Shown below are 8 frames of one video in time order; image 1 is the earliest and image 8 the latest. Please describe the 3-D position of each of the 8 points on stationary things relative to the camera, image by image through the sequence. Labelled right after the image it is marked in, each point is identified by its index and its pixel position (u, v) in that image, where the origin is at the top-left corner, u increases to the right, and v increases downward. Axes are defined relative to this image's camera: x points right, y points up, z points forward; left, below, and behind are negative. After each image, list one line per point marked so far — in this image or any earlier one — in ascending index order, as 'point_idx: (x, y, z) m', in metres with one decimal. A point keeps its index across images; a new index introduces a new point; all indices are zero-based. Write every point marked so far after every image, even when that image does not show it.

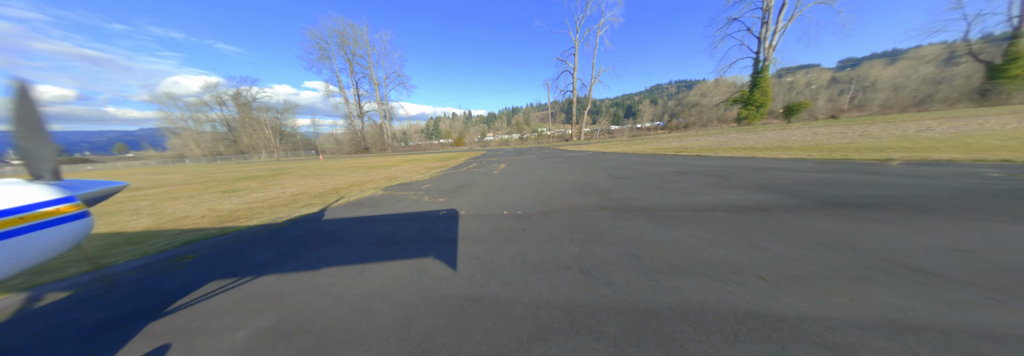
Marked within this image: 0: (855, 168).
0: (+8.1, +0.2, +5.2) m
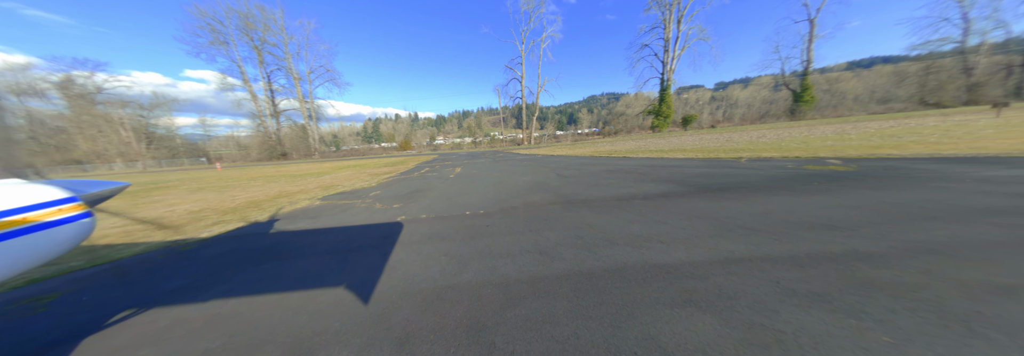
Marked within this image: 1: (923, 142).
0: (+6.9, +0.5, +7.1) m
1: (+15.0, +1.4, +8.1) m
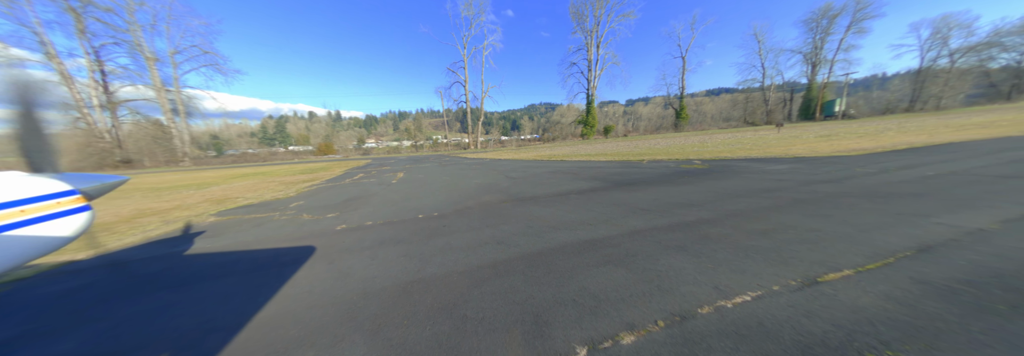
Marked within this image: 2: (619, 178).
0: (+4.9, +0.5, +9.0) m
1: (+12.6, +1.6, +12.0) m
2: (+3.2, 0.0, +6.7) m
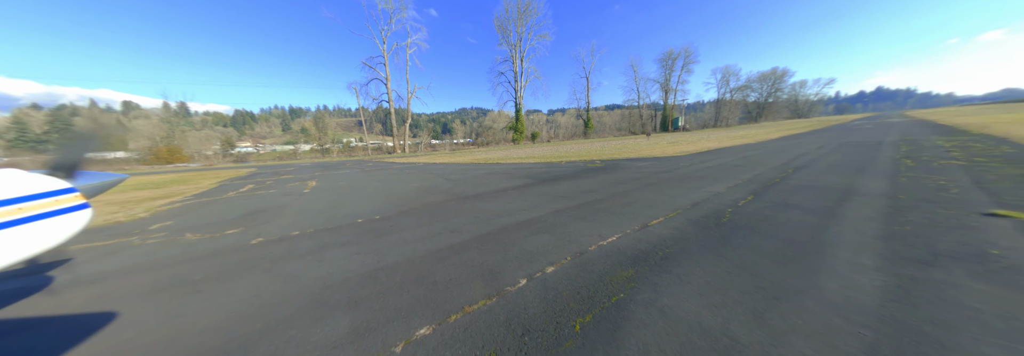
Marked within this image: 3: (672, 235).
0: (+2.0, +0.6, +10.8) m
1: (+8.4, +2.0, +15.9) m
2: (+1.1, +0.1, +8.0) m
3: (+2.2, -0.7, +3.0) m
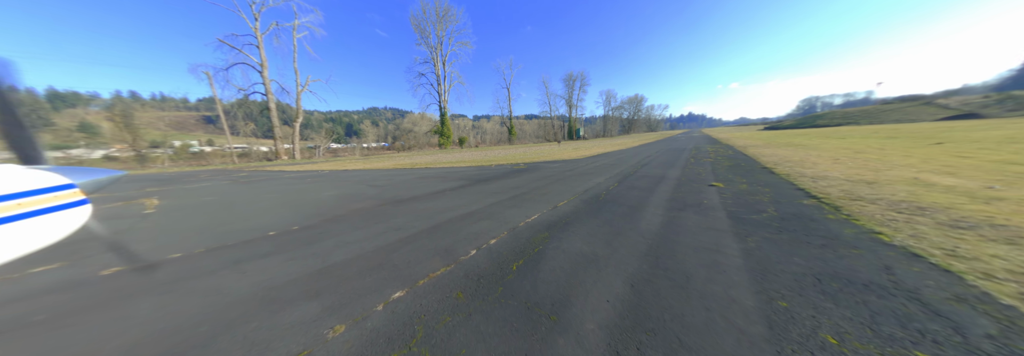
0: (-1.6, +0.5, +11.6) m
1: (+2.7, +1.9, +18.6) m
2: (-1.5, 0.0, +8.8) m
3: (+1.2, -0.6, +4.3) m
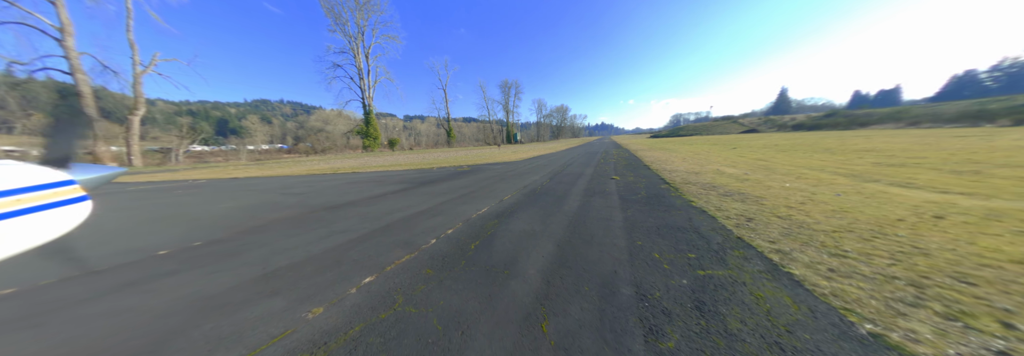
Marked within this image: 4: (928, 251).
0: (-4.6, +0.3, +11.4) m
1: (-2.5, +1.8, +19.3) m
2: (-3.8, -0.1, +8.7) m
3: (0.0, -0.5, +5.1) m
4: (+4.6, -0.8, +2.4) m
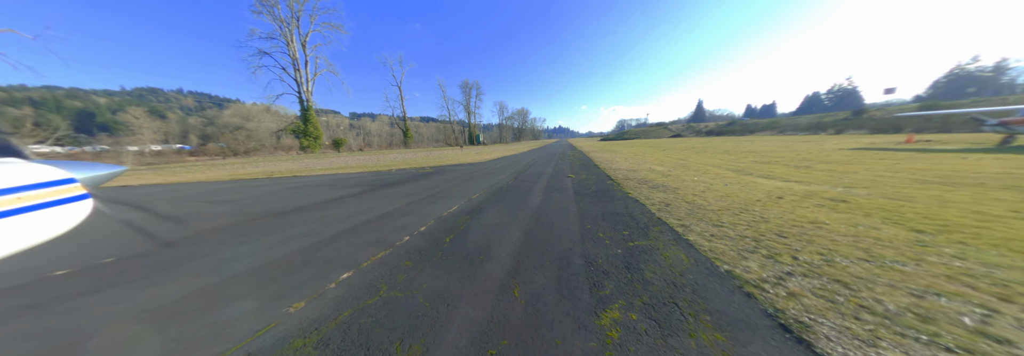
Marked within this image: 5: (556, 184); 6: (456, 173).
0: (-6.5, +0.2, +10.9) m
1: (-5.7, +1.6, +19.0) m
2: (-5.1, -0.2, +8.3) m
3: (-0.8, -0.5, +5.4) m
4: (+4.2, -0.7, +3.6) m
5: (+1.4, -0.2, +6.7) m
6: (-2.4, +0.2, +10.1) m
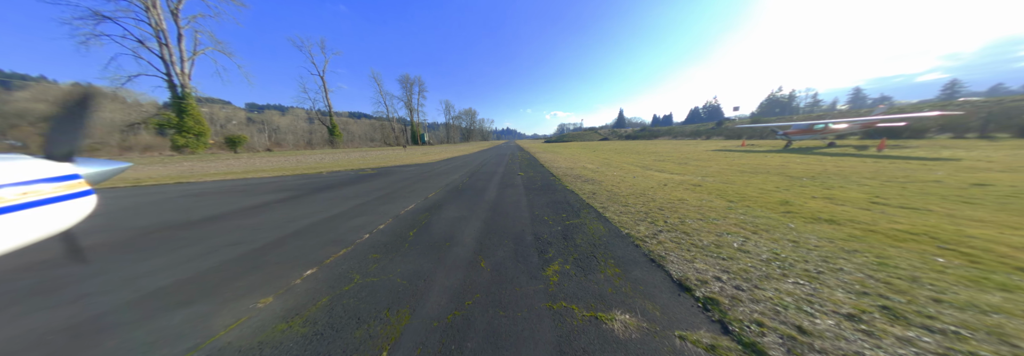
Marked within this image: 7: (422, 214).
0: (-8.8, +0.1, +9.7) m
1: (-9.9, +1.4, +17.8) m
2: (-6.9, -0.3, +7.5) m
3: (-1.9, -0.5, +5.7) m
4: (+3.3, -0.5, +5.1) m
5: (-0.2, -0.1, +7.5) m
6: (-4.7, +0.2, +9.9) m
7: (-1.8, -0.7, +4.5) m
